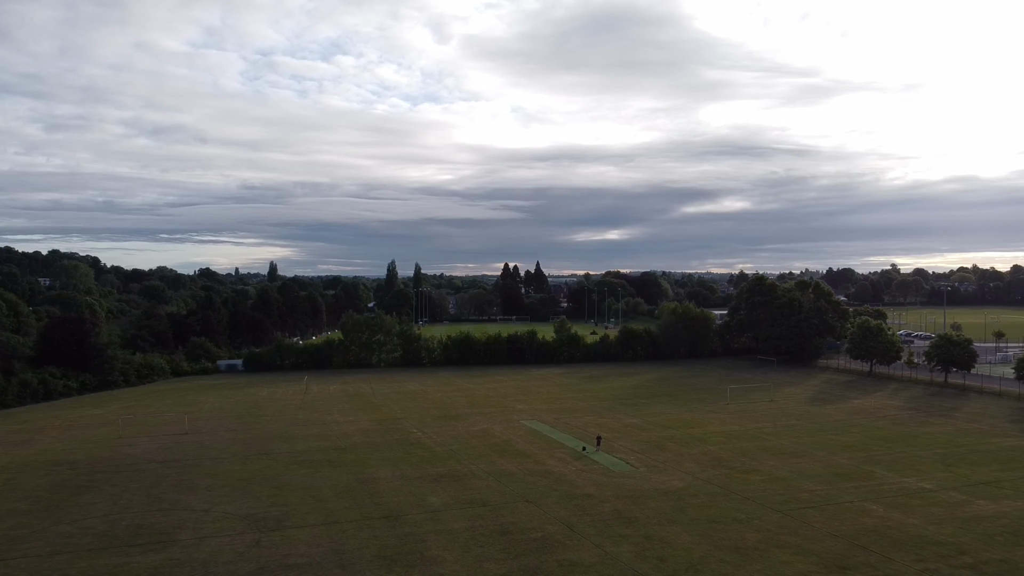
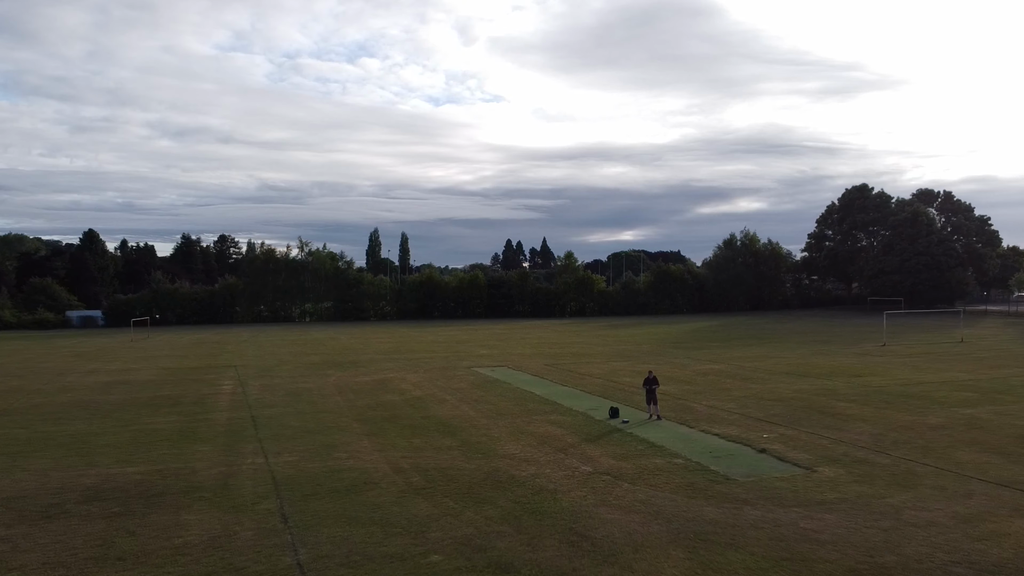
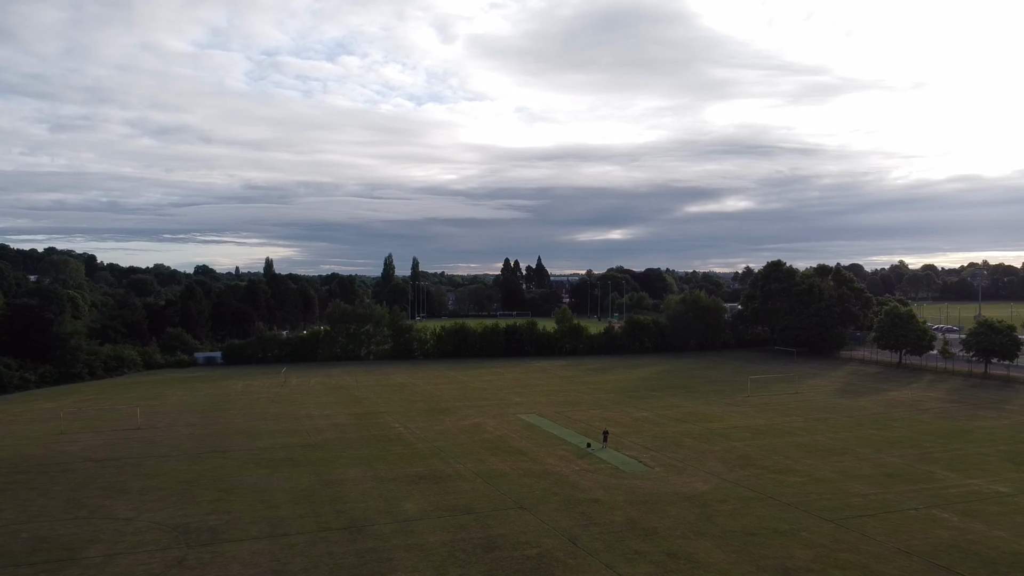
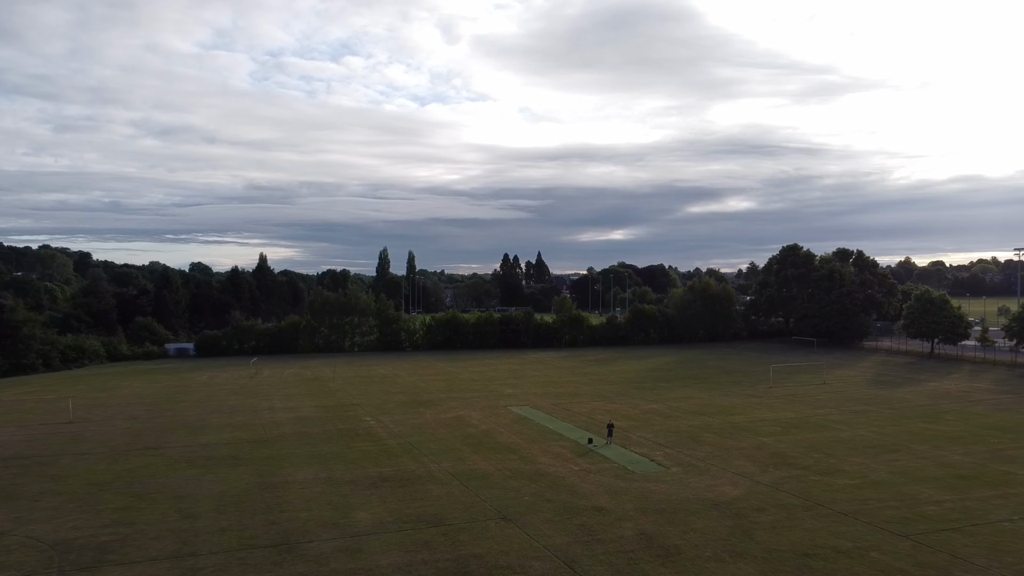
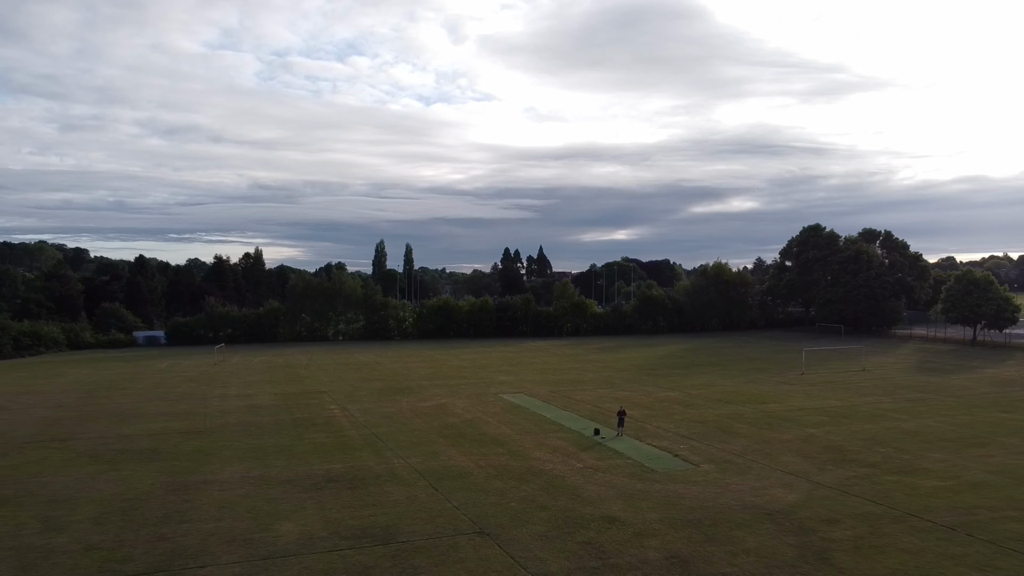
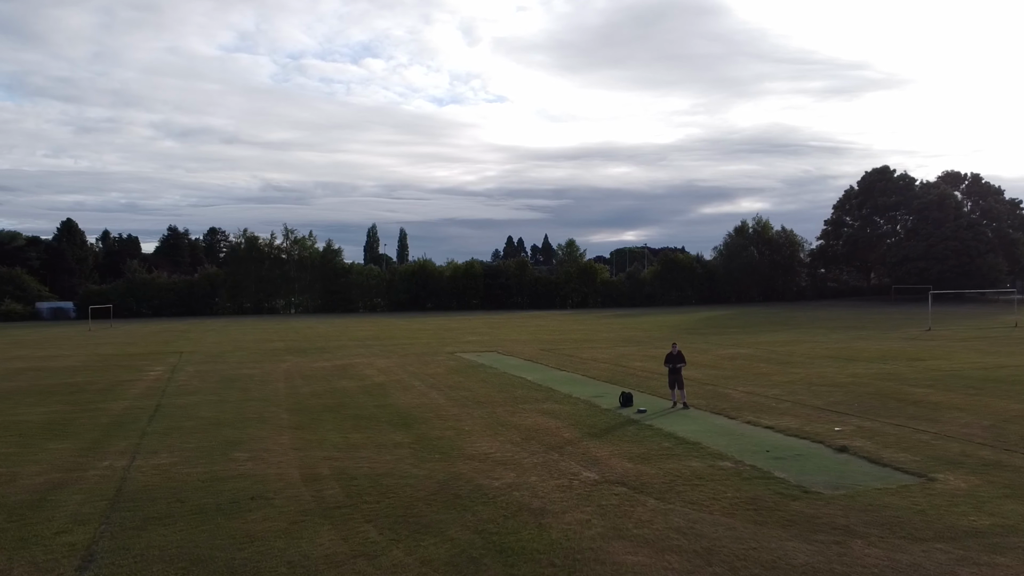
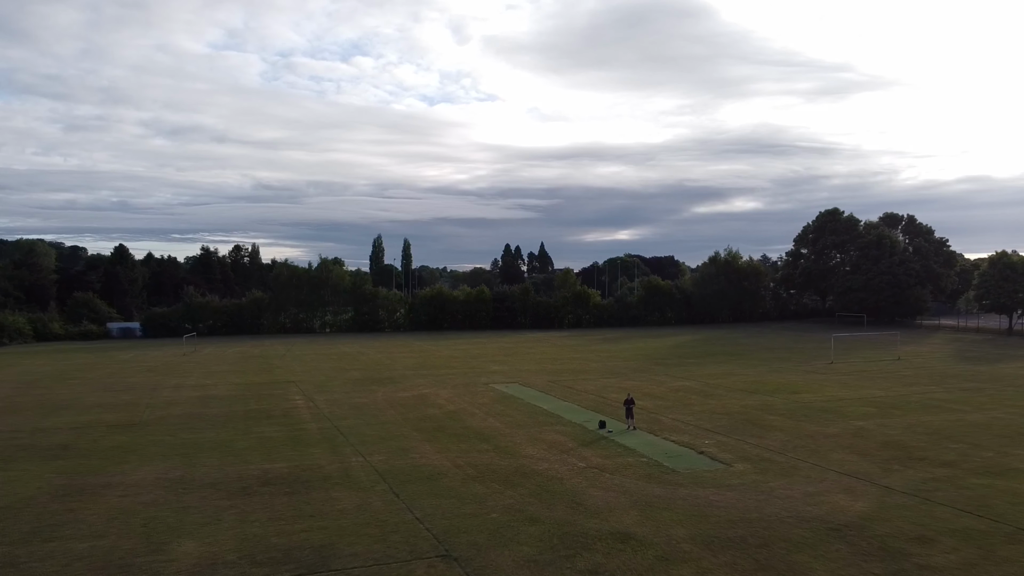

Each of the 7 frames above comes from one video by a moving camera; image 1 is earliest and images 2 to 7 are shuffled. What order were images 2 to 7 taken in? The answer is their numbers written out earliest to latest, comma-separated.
3, 4, 5, 7, 2, 6
